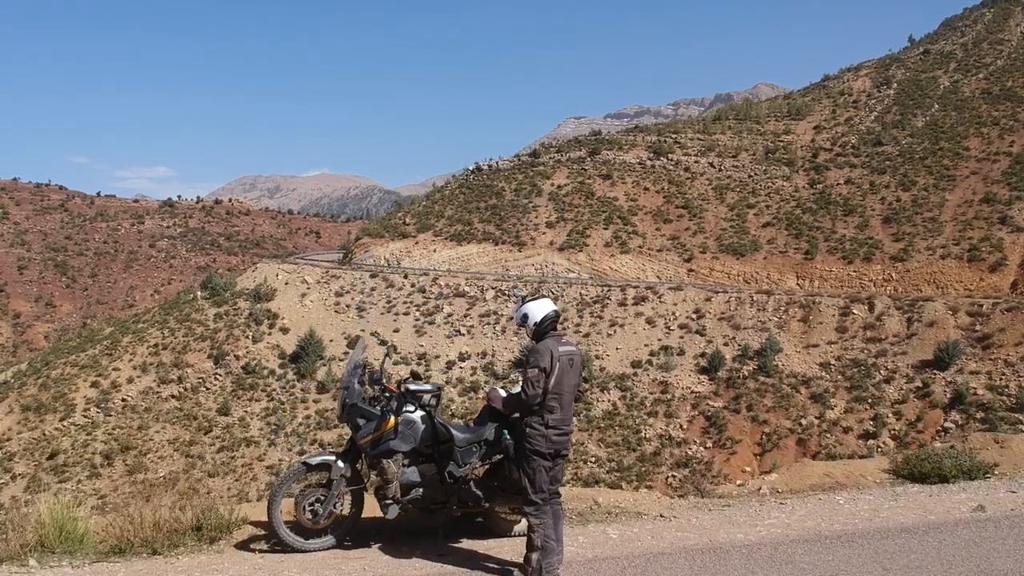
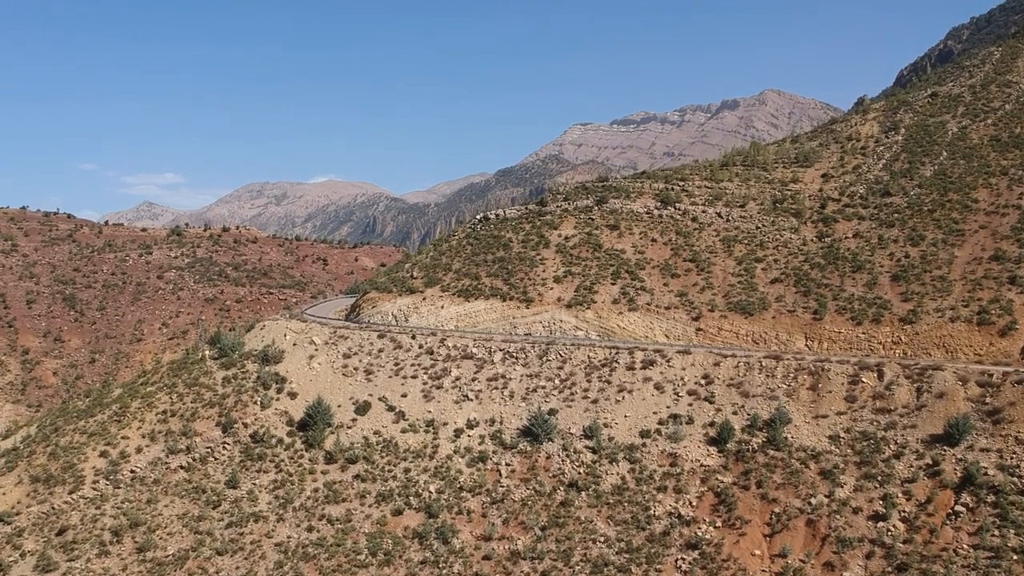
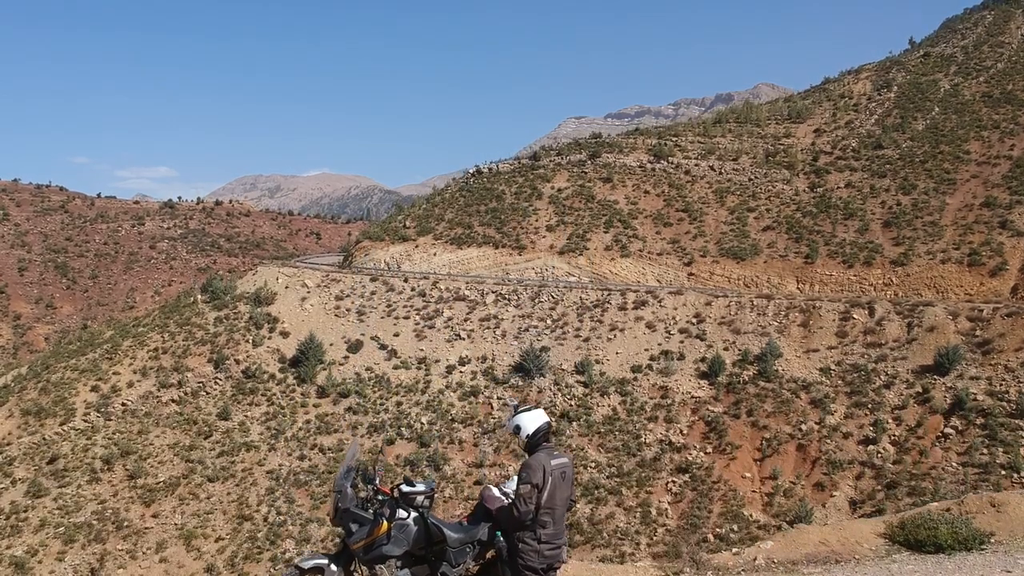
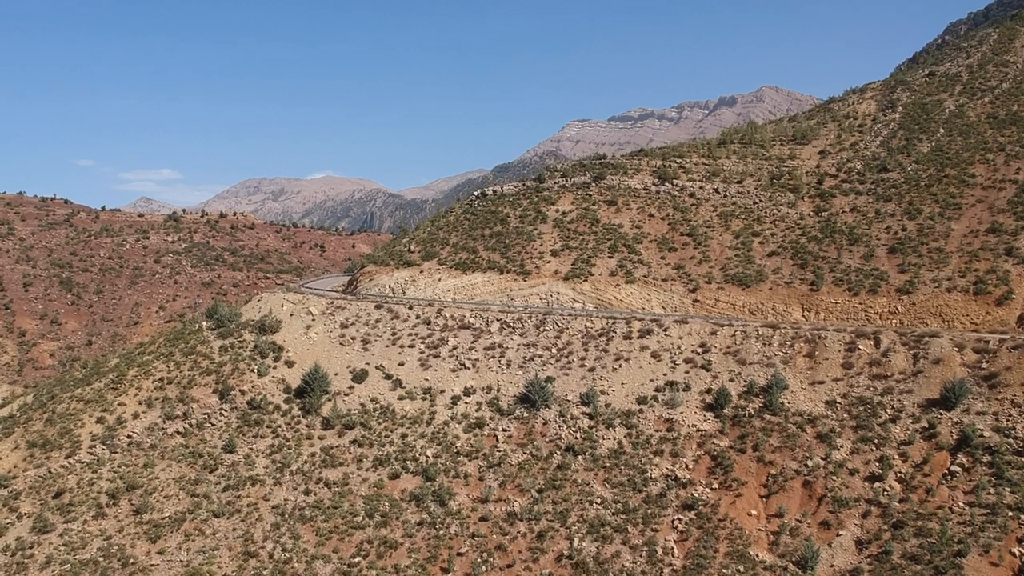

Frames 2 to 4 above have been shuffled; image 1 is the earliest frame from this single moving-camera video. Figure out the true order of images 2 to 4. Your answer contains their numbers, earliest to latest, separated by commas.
3, 4, 2
